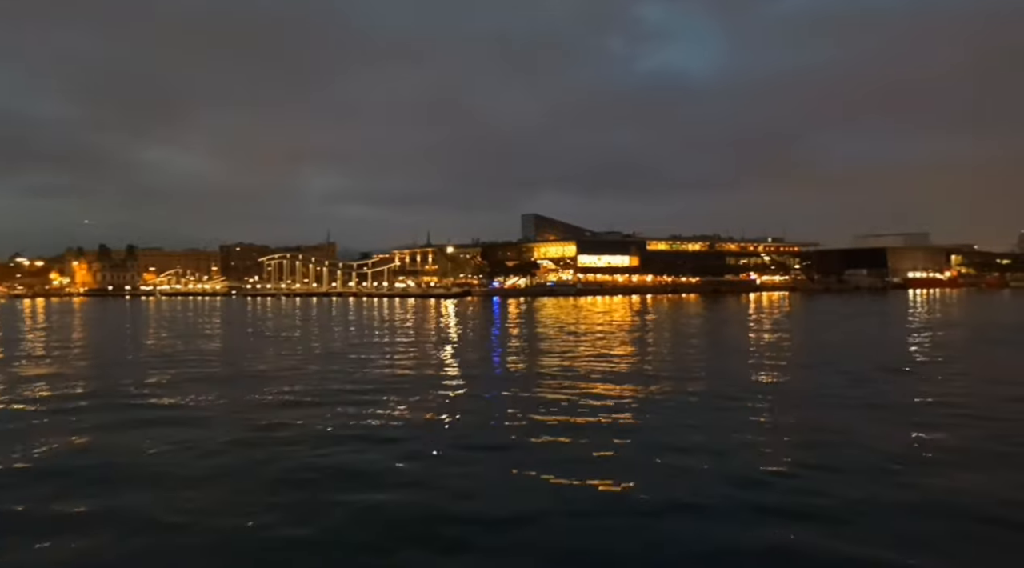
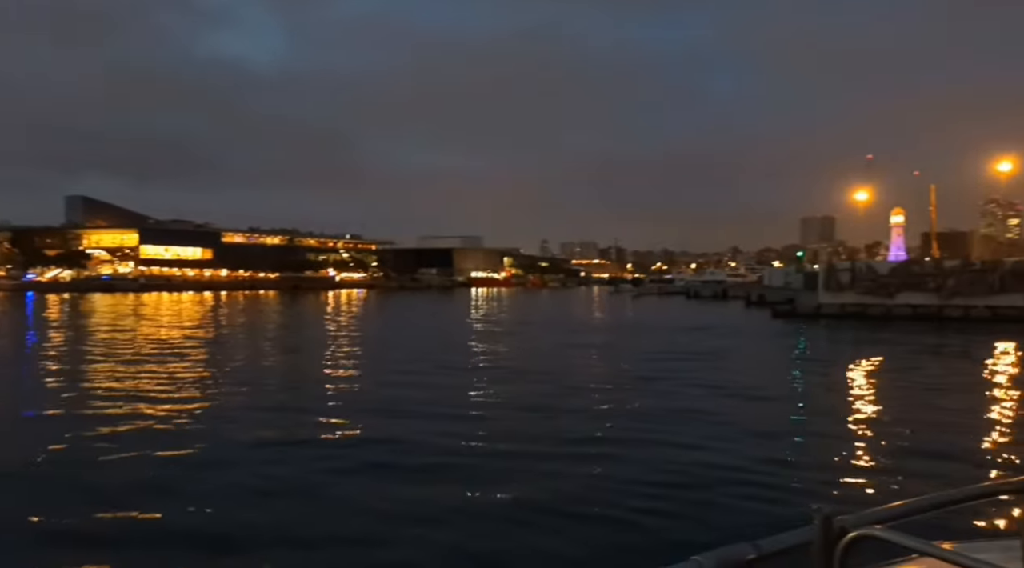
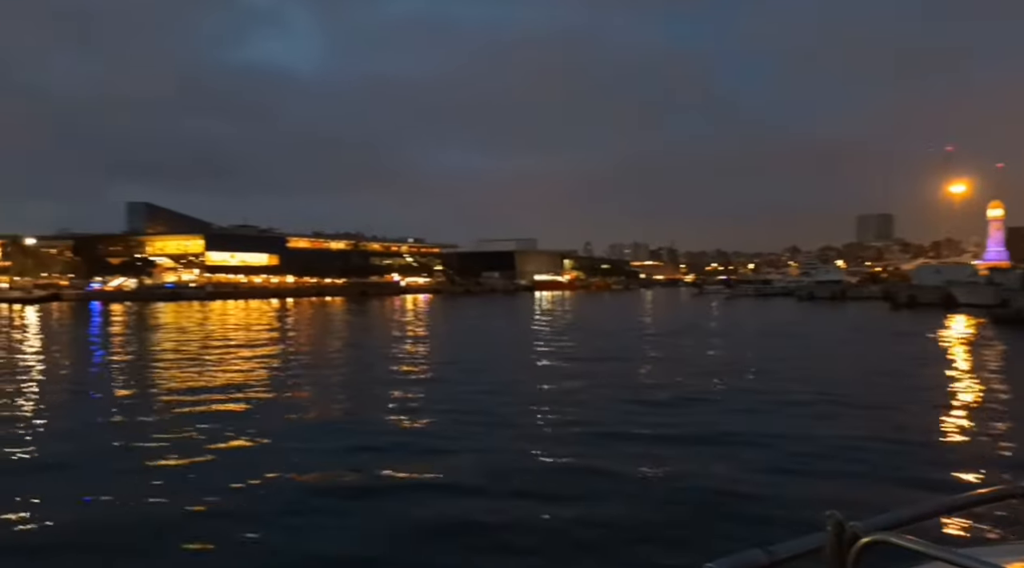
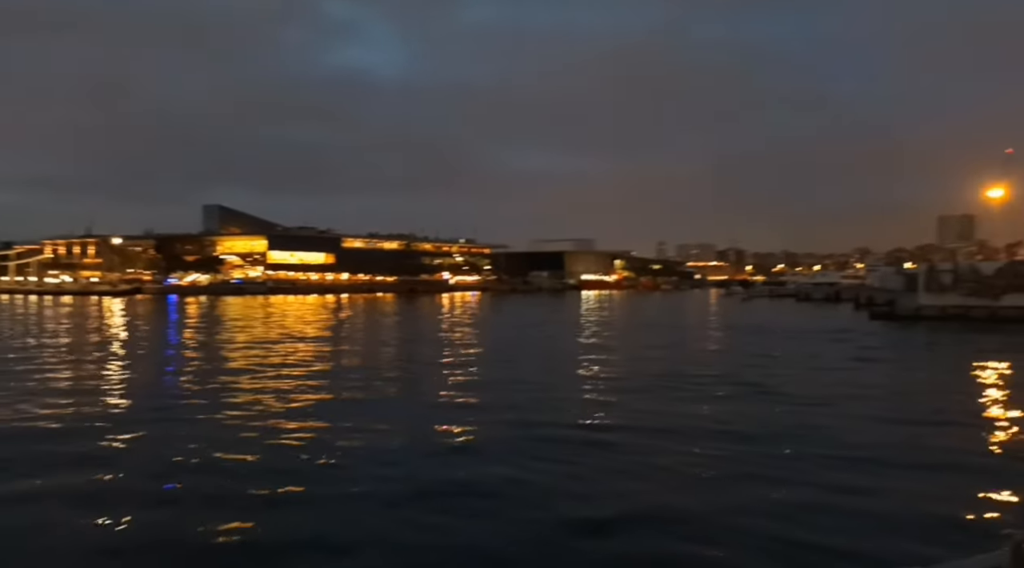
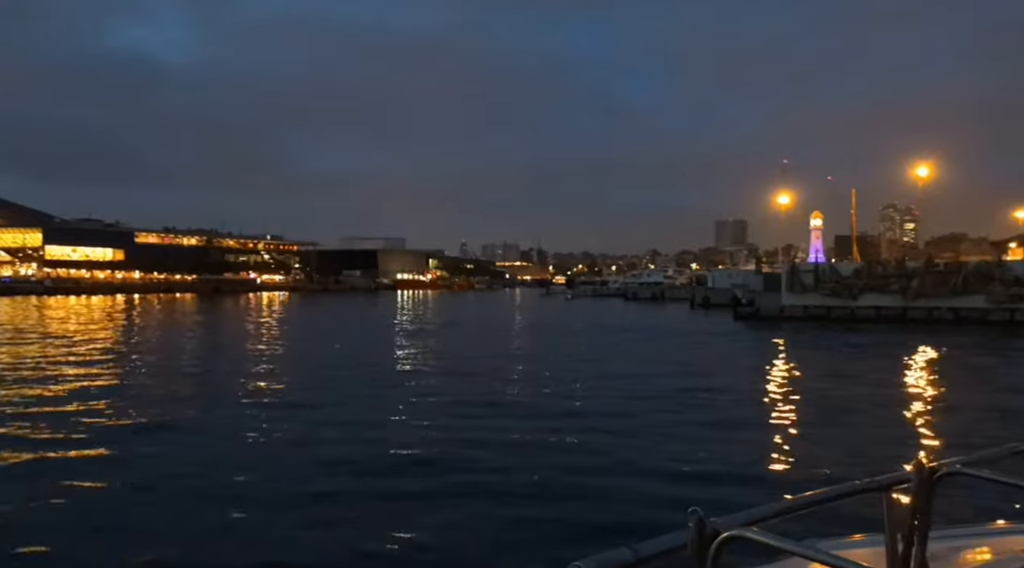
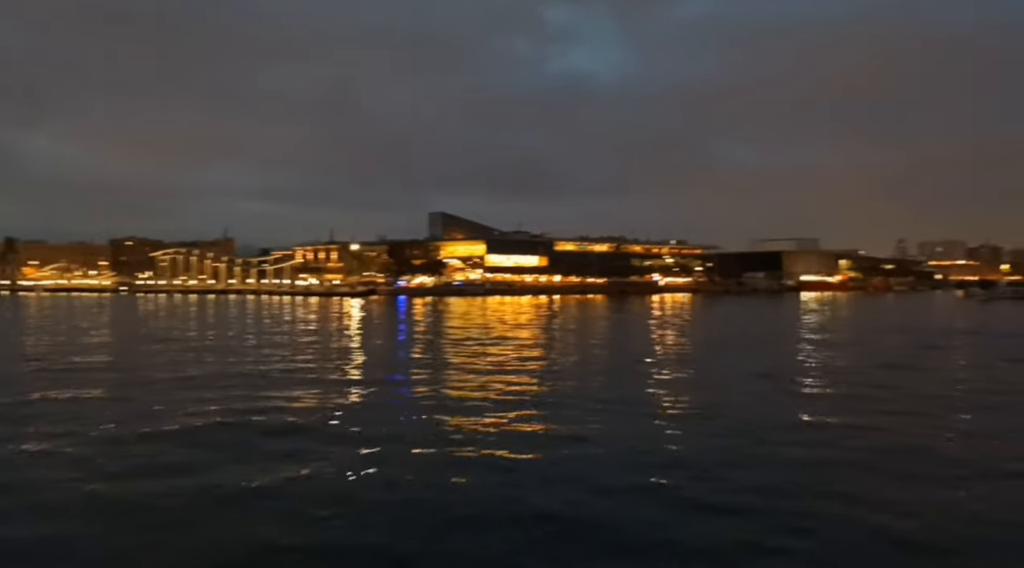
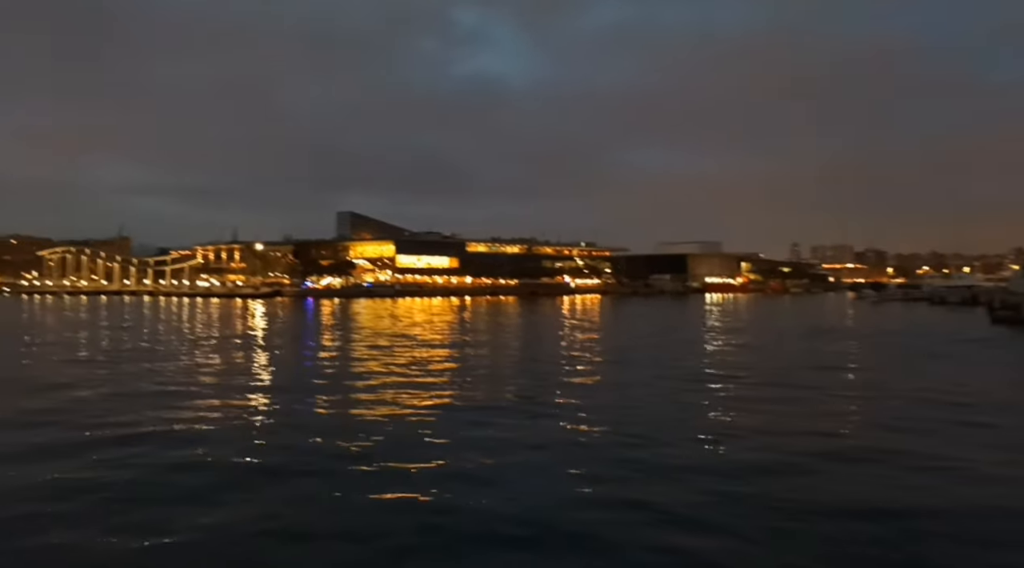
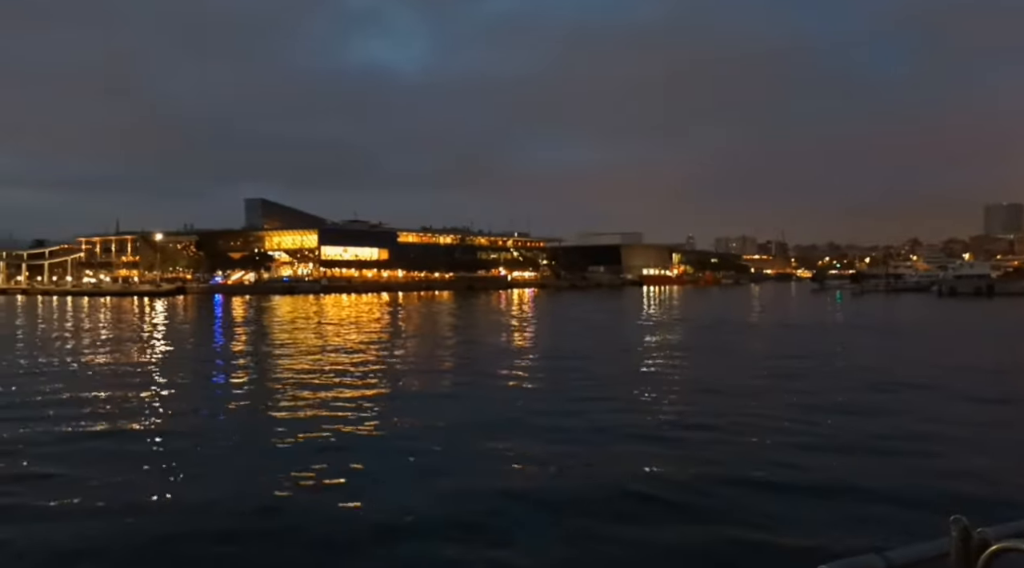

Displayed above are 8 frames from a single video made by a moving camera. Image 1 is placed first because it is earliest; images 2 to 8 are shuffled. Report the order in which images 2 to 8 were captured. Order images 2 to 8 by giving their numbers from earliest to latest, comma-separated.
6, 7, 4, 2, 5, 3, 8
